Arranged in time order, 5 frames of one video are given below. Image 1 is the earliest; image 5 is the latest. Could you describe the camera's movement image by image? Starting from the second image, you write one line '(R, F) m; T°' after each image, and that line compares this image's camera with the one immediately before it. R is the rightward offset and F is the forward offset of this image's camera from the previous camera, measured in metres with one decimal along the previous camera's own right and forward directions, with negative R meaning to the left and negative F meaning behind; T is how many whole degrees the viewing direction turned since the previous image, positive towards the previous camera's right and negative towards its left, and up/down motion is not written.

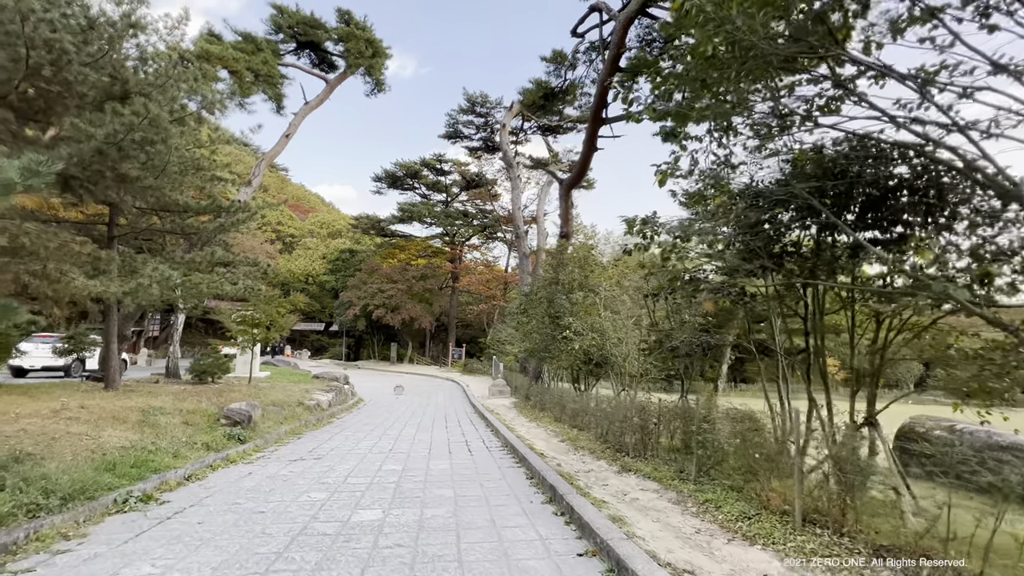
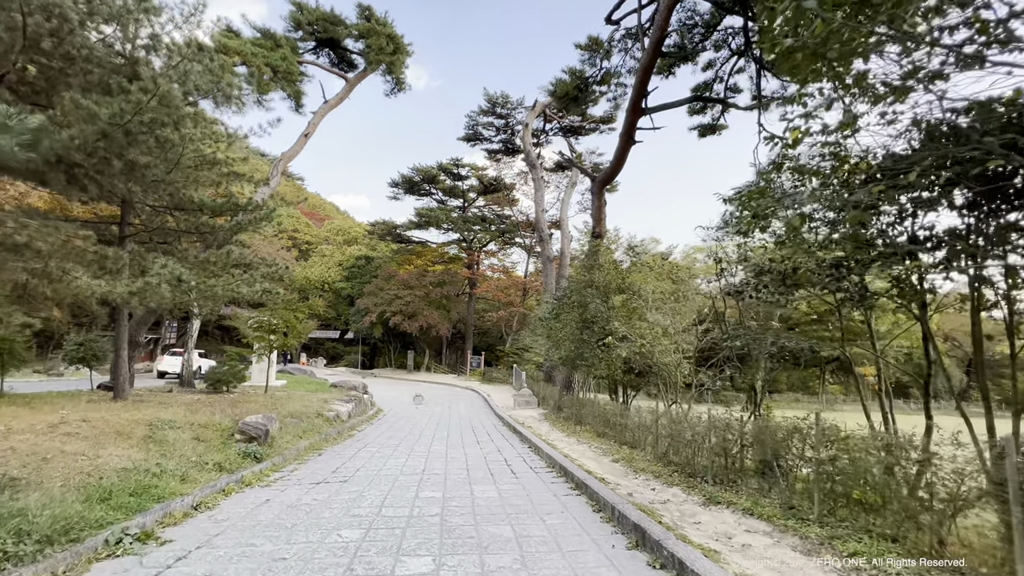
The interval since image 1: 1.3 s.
(-0.5, +0.7) m; -1°
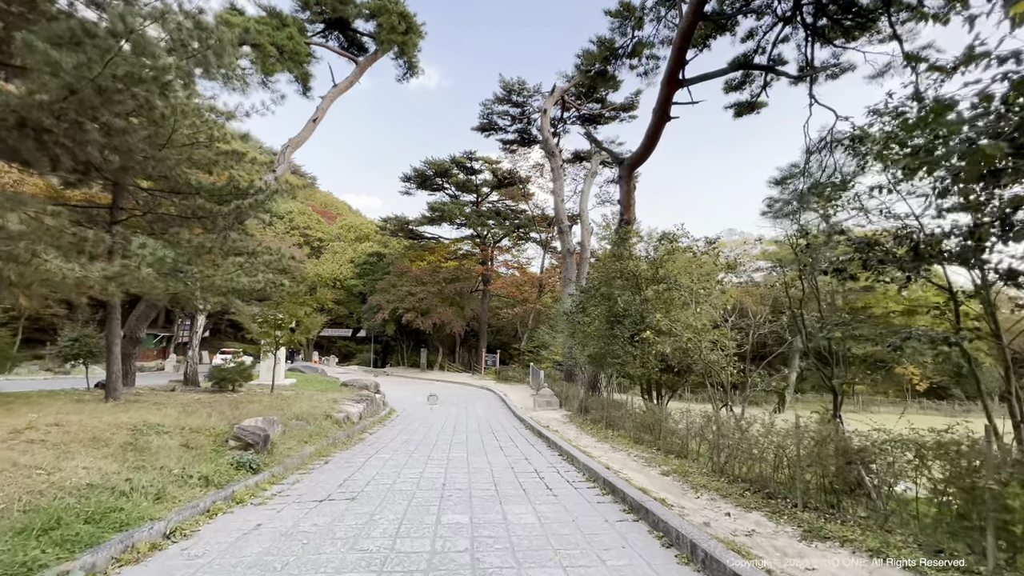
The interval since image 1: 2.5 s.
(-0.3, +0.8) m; -1°
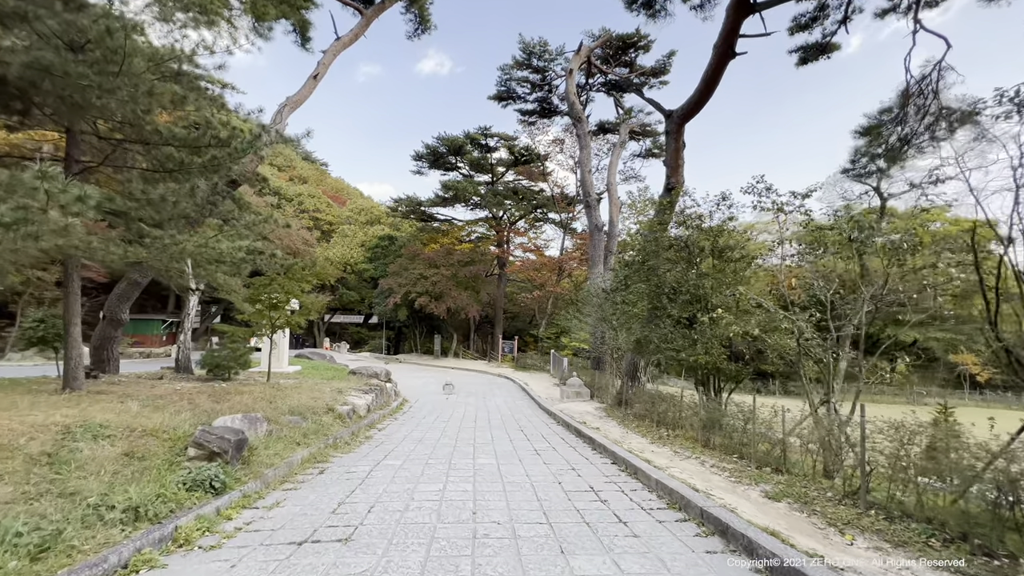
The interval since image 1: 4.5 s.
(-0.3, +1.4) m; -1°
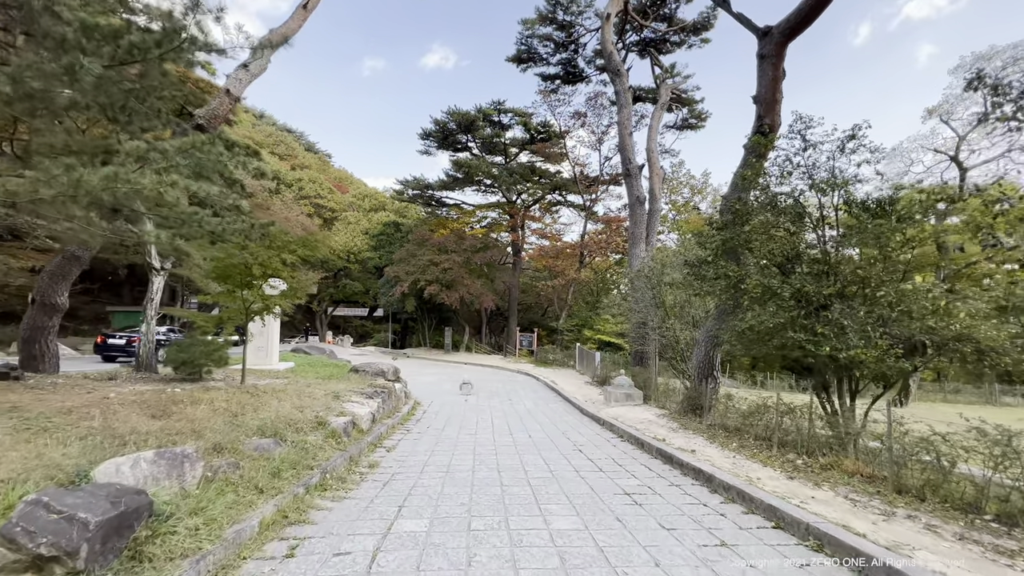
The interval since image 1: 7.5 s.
(-0.7, +2.1) m; -1°
